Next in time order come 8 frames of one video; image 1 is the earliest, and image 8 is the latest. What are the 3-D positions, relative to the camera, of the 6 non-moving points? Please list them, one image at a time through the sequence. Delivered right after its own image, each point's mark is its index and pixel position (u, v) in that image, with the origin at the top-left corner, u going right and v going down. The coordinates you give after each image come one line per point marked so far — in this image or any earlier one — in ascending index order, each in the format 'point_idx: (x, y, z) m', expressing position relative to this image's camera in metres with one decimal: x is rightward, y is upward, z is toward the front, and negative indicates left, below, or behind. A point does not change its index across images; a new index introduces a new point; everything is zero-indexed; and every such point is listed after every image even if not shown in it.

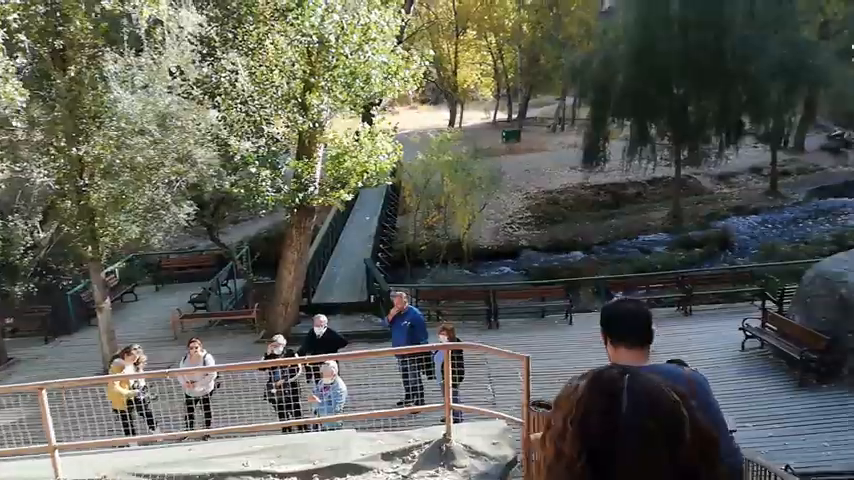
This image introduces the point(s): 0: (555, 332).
0: (+2.2, -1.6, +14.1) m
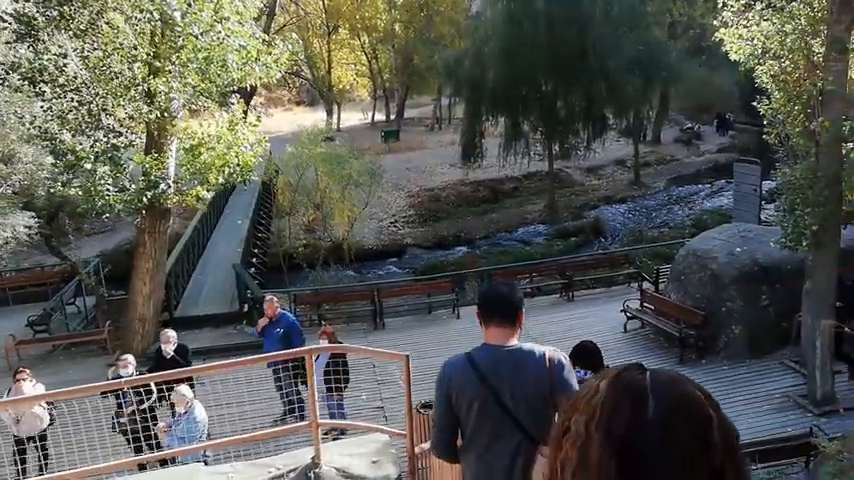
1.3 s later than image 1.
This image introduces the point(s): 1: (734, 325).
0: (+0.2, -1.5, +13.7) m
1: (+4.1, -1.1, +10.8) m
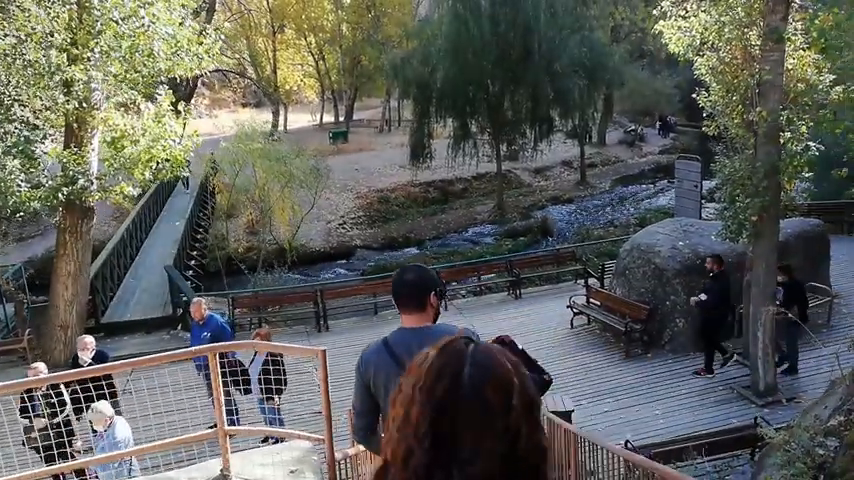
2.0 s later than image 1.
0: (-0.7, -1.5, +13.4) m
1: (+3.4, -1.0, +10.8) m
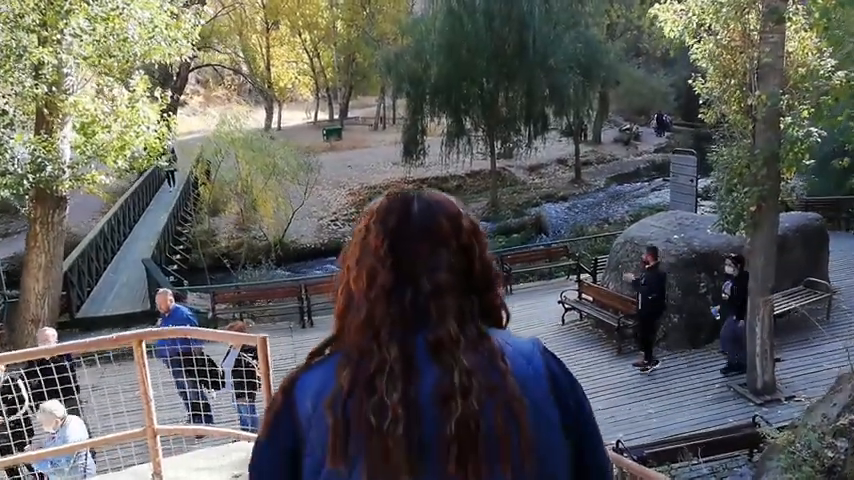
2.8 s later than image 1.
0: (-0.9, -1.4, +13.0) m
1: (+3.2, -0.9, +10.4) m
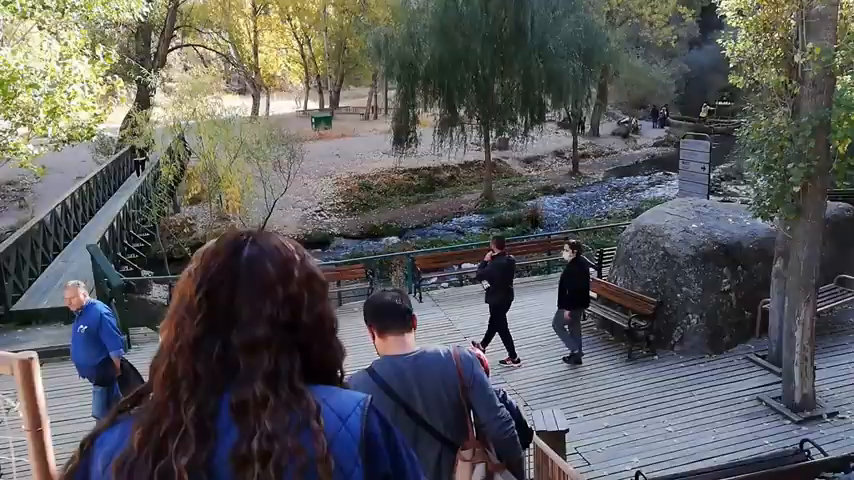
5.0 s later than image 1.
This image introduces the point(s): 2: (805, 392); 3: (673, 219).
0: (-1.2, -1.2, +11.7) m
1: (+3.0, -0.8, +9.1) m
2: (+3.5, -1.4, +7.3) m
3: (+2.9, +0.3, +9.6) m
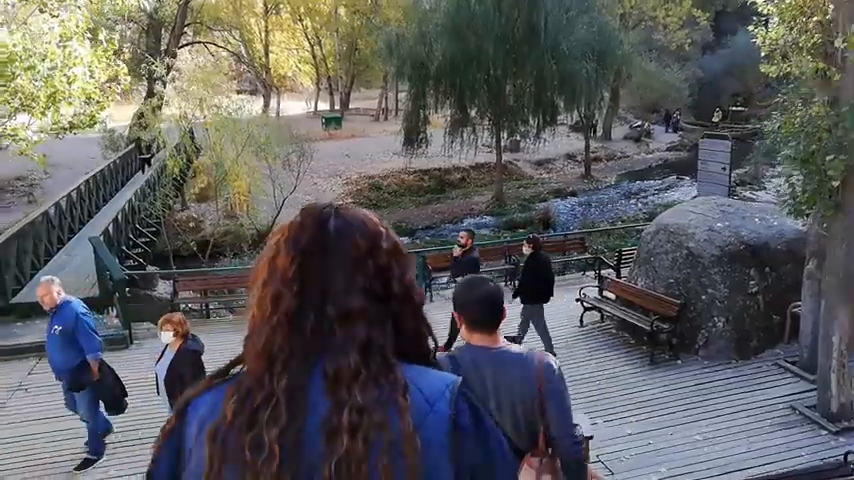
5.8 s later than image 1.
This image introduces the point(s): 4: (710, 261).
0: (-1.0, -1.1, +11.3) m
1: (+3.1, -0.8, +8.7) m
2: (+3.6, -1.4, +6.9) m
3: (+3.1, +0.3, +9.2) m
4: (+3.1, -0.2, +8.7) m
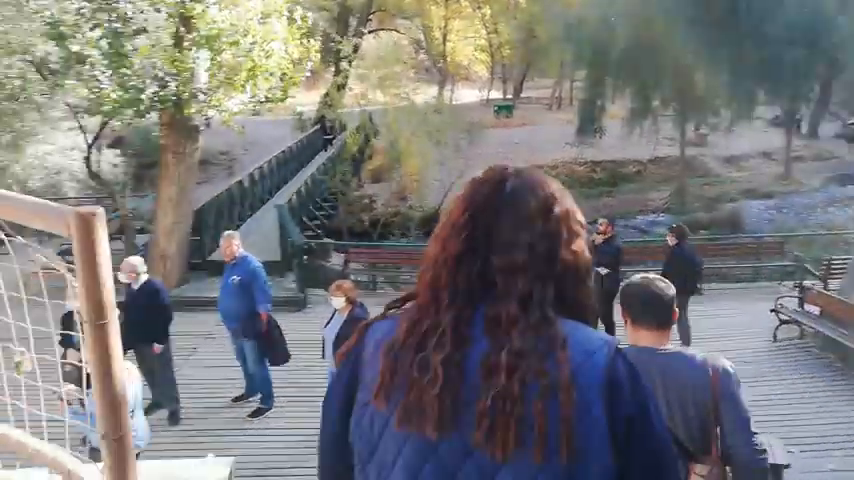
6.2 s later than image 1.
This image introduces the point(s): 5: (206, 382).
0: (+1.3, -0.9, +11.3) m
1: (+4.8, -0.9, +7.9) m
2: (+4.9, -1.5, +6.1) m
3: (+5.0, +0.2, +8.4) m
4: (+4.8, -0.3, +7.9) m
5: (-2.3, -1.5, +8.3) m
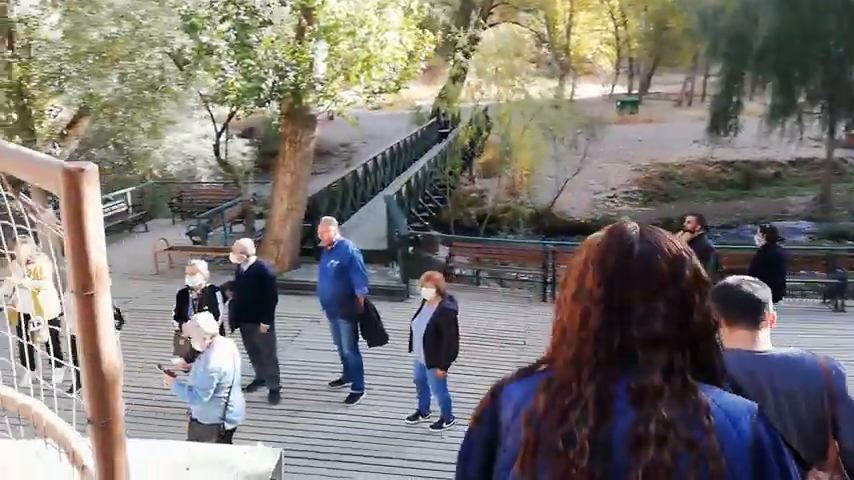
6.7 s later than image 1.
0: (+2.7, -1.0, +11.2) m
1: (+5.7, -1.1, +7.3) m
2: (+5.4, -1.7, +5.5) m
3: (+5.9, 0.0, +7.8) m
4: (+5.7, -0.5, +7.3) m
5: (-1.3, -1.3, +8.8) m
